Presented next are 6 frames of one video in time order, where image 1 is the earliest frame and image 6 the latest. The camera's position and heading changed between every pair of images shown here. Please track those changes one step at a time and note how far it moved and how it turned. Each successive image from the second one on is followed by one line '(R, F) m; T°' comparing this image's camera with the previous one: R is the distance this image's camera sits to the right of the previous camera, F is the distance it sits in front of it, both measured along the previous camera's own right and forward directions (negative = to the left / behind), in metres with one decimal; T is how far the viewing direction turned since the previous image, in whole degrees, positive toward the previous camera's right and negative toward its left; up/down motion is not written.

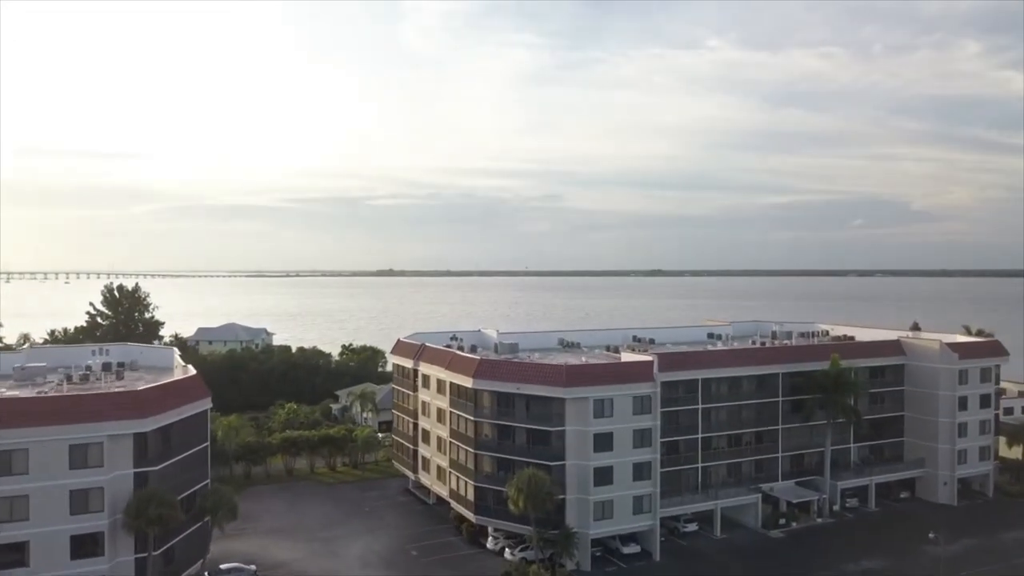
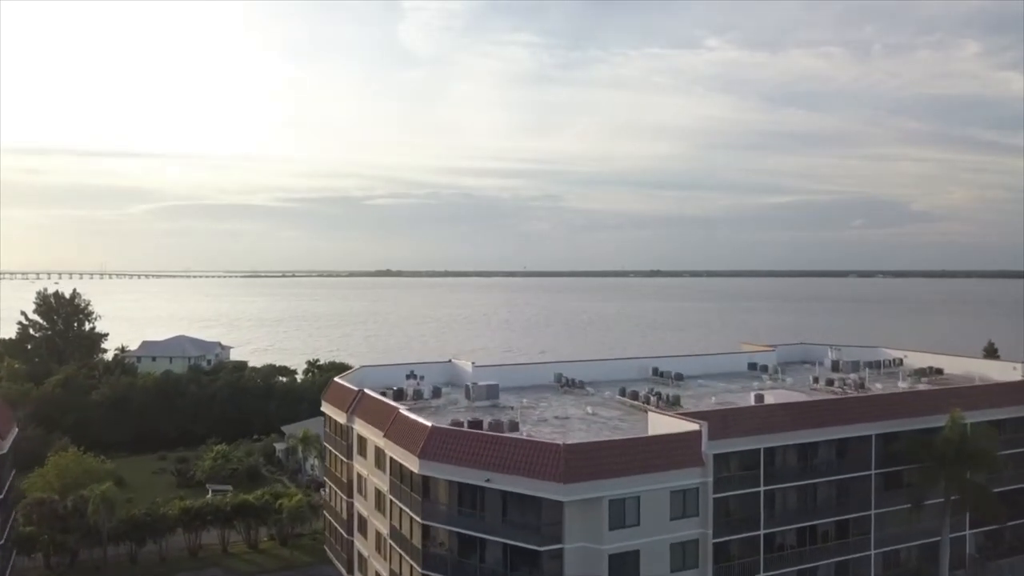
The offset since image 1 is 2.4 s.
(+0.9, +12.8) m; 0°
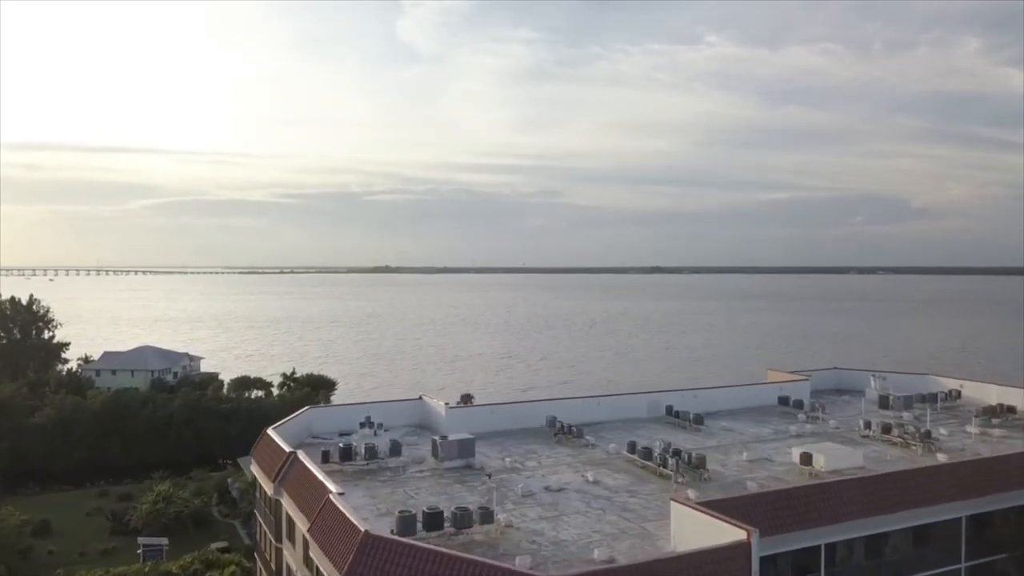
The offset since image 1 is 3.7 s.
(+0.7, +7.0) m; 0°
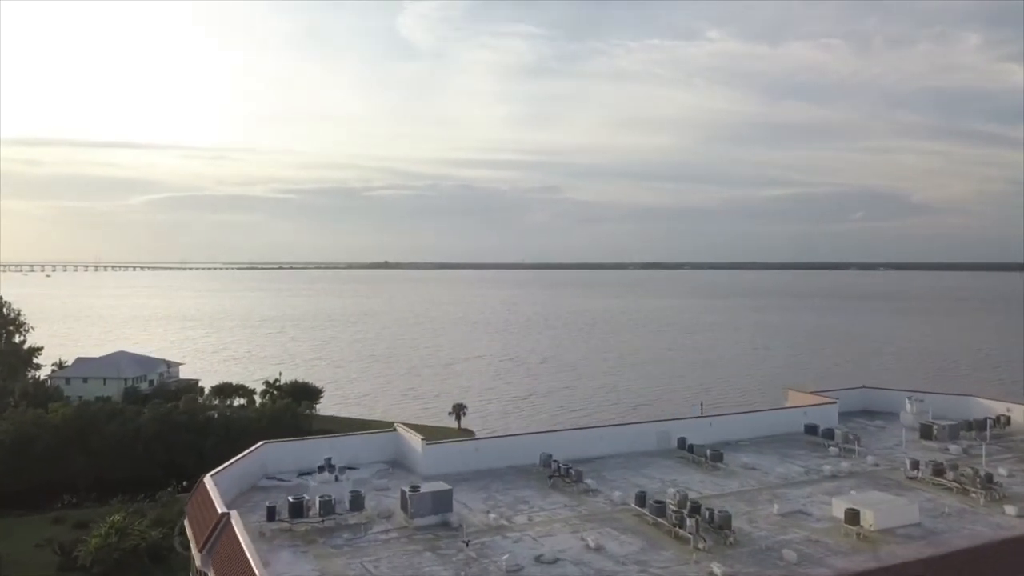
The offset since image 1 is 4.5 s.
(+0.4, +4.4) m; 0°
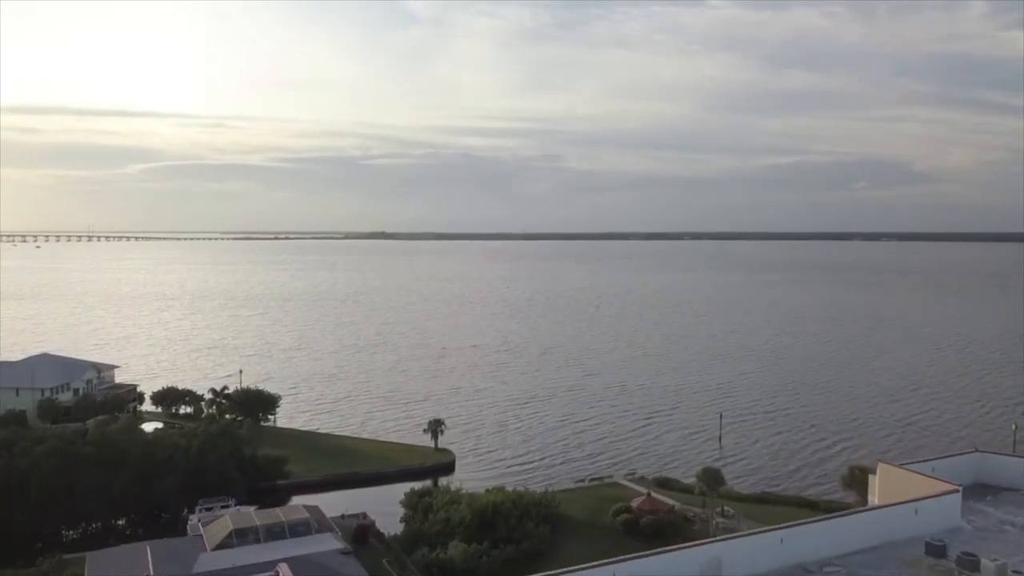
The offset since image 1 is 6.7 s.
(+1.0, +11.5) m; 0°
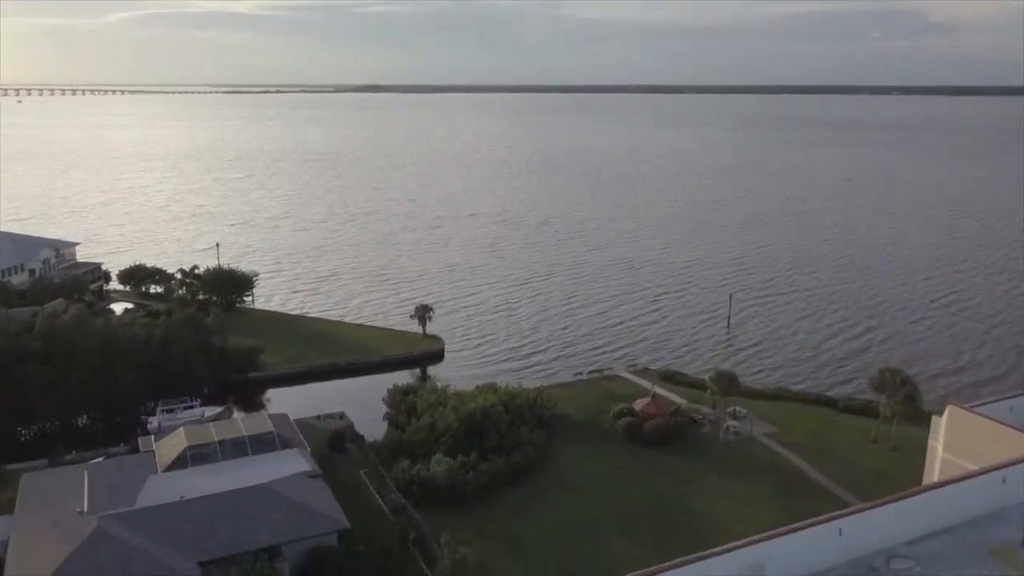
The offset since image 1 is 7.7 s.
(+0.5, +5.9) m; 0°
